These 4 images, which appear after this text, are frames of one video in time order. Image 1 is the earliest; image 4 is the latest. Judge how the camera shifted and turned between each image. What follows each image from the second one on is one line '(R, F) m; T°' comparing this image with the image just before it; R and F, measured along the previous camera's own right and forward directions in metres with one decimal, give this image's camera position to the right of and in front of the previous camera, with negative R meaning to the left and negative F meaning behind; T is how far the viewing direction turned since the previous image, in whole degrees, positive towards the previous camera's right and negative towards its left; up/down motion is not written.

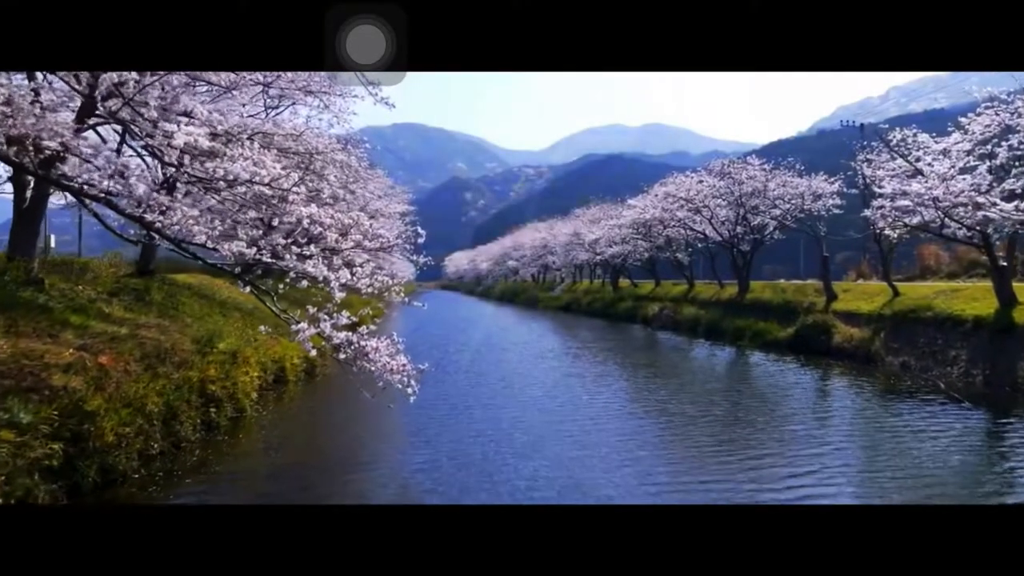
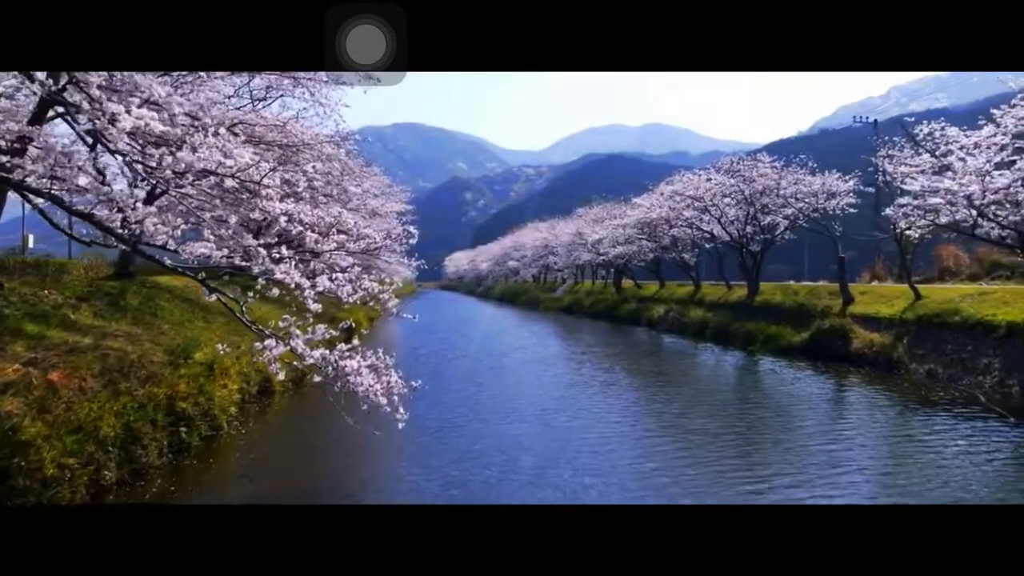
(0.0, +0.3) m; 0°
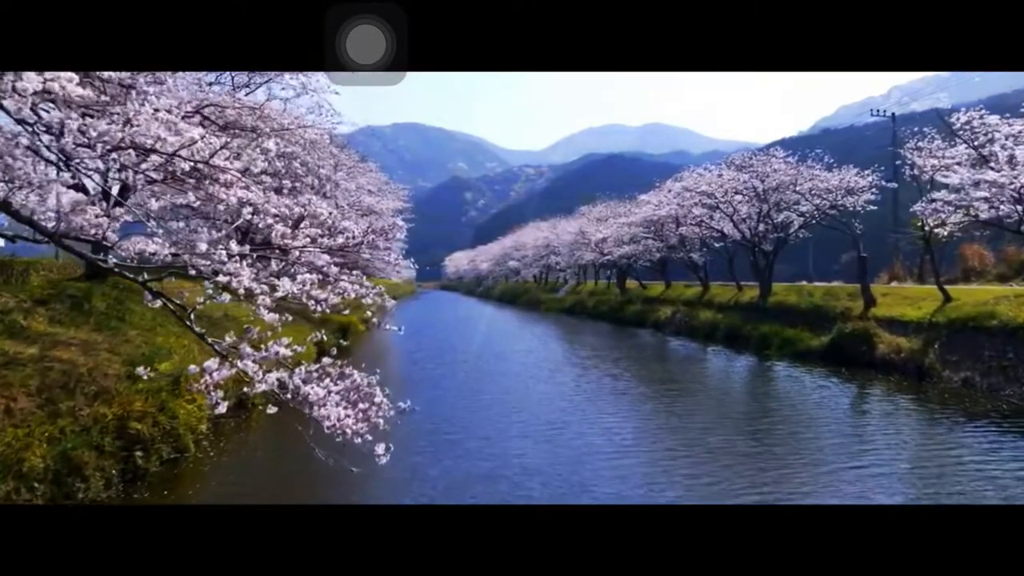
(0.0, +0.4) m; 0°
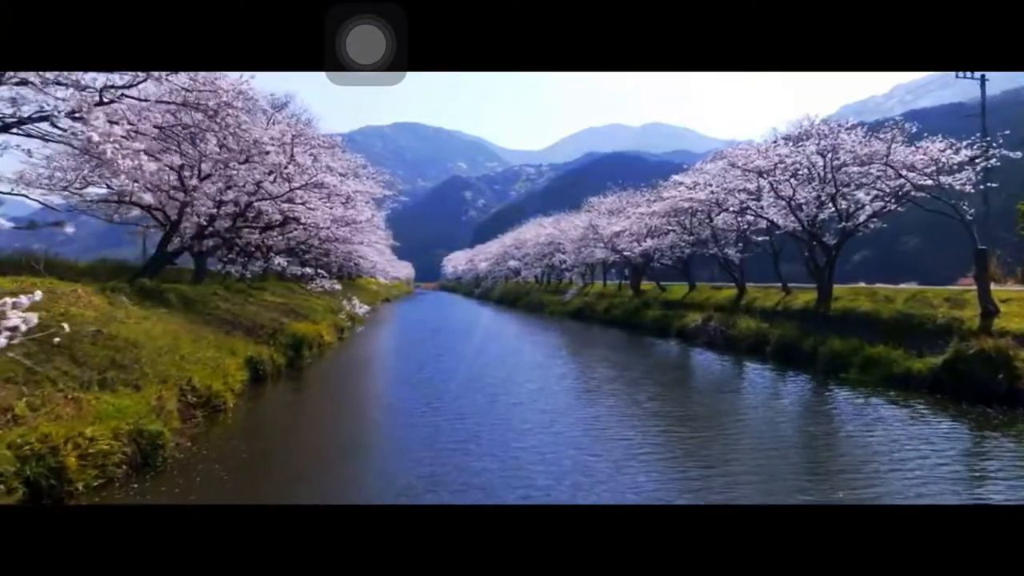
(0.0, +1.5) m; 0°
